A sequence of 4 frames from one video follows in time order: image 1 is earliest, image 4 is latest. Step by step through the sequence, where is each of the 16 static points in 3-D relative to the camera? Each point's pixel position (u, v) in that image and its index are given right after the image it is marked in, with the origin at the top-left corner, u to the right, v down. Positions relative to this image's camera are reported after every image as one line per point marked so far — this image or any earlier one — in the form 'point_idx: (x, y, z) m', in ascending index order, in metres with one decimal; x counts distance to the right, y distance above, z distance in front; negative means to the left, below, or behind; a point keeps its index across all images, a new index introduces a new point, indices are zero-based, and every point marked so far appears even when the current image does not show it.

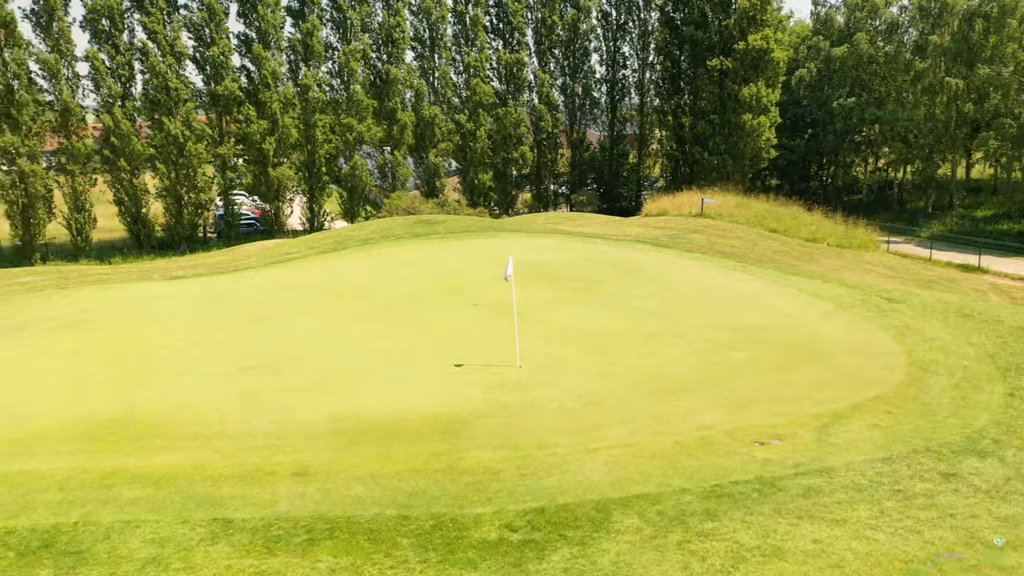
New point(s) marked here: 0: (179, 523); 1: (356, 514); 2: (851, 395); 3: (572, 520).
0: (-3.3, -2.3, +8.1) m
1: (-1.6, -2.3, +8.2) m
2: (+4.9, -1.5, +11.8) m
3: (+0.6, -2.3, +7.9) m
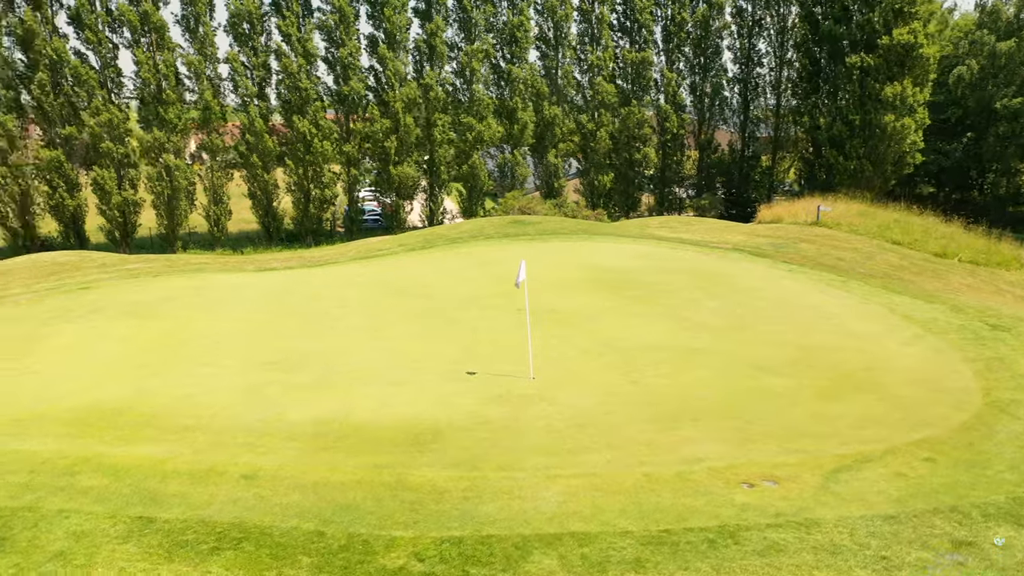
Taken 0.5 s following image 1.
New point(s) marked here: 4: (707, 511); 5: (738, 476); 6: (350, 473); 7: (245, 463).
0: (-4.0, -2.3, +8.1) m
1: (-2.3, -2.3, +7.9) m
2: (+4.8, -1.9, +10.3) m
3: (-0.2, -2.4, +7.2) m
4: (+1.9, -2.2, +8.0) m
5: (+2.4, -2.0, +8.8) m
6: (-1.8, -2.0, +9.1) m
7: (-3.1, -2.0, +9.4) m
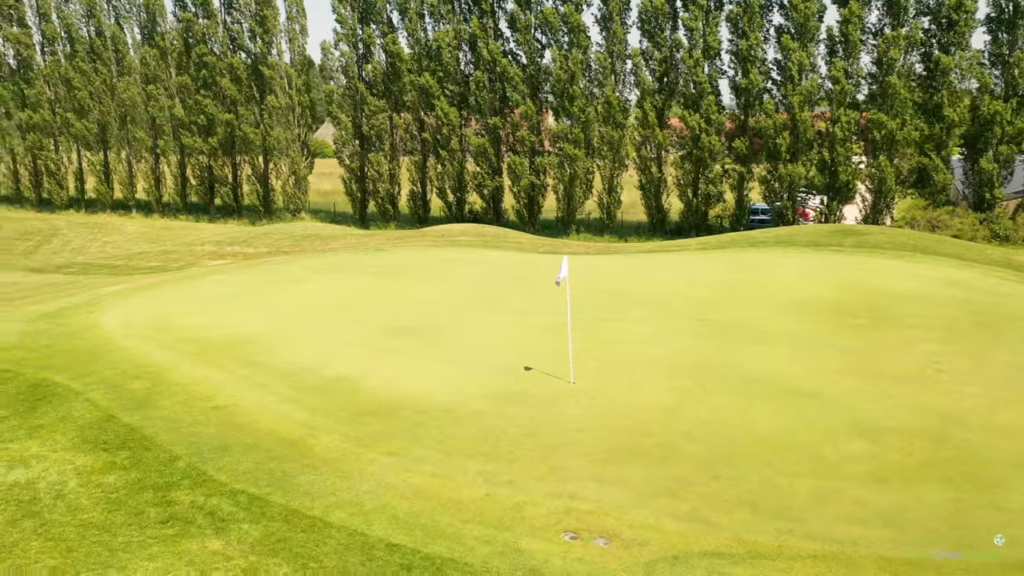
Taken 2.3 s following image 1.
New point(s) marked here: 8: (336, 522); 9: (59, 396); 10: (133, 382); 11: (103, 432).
0: (-5.3, -1.5, +10.4) m
1: (-3.9, -1.8, +9.2) m
2: (+3.3, -2.3, +7.4) m
3: (-2.6, -2.1, +7.6) m
4: (-0.4, -2.2, +7.0) m
5: (+0.6, -2.2, +7.4) m
6: (-2.8, -1.6, +10.0) m
7: (-3.7, -1.5, +10.9) m
8: (-1.6, -2.1, +7.3) m
9: (-6.0, -1.4, +10.9) m
10: (-5.3, -1.3, +11.5) m
11: (-4.8, -1.7, +9.6) m
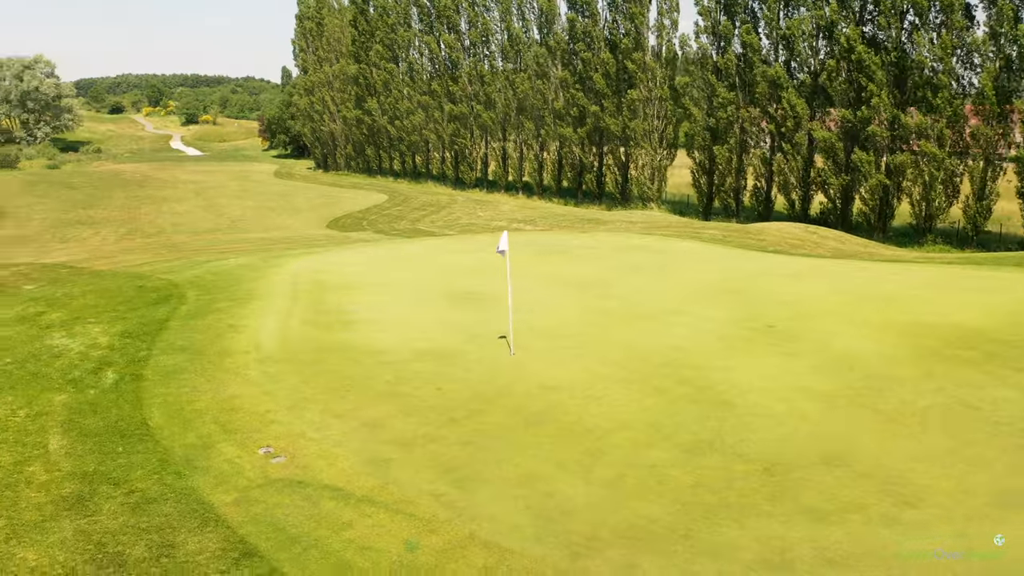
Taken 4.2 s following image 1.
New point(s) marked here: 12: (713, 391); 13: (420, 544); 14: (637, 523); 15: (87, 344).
0: (-5.9, -0.4, +14.0) m
1: (-5.4, -0.8, +12.3) m
2: (-0.1, -2.1, +7.2) m
3: (-5.0, -1.2, +10.2) m
4: (-3.4, -1.6, +8.7) m
5: (-2.4, -1.6, +8.6) m
6: (-4.0, -0.8, +12.4) m
7: (-4.3, -0.5, +13.7) m
8: (-4.3, -1.3, +9.5) m
9: (-6.2, -0.3, +14.8) m
10: (-5.3, -0.3, +15.0) m
11: (-5.9, -0.6, +13.1) m
12: (+2.7, -1.4, +10.5) m
13: (-0.6, -2.1, +6.8) m
14: (+1.2, -2.1, +7.3) m
15: (-6.2, -0.8, +12.0) m
